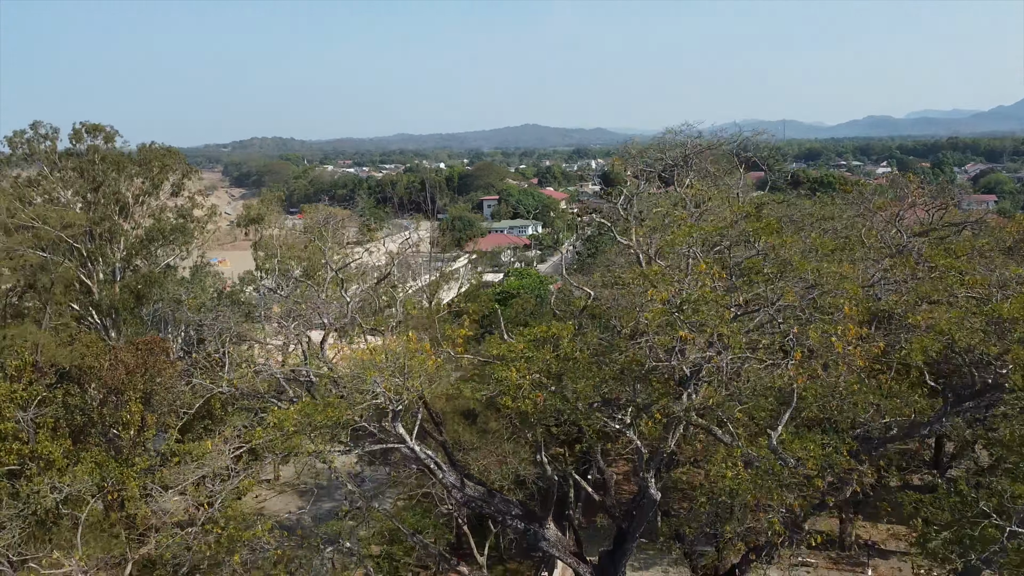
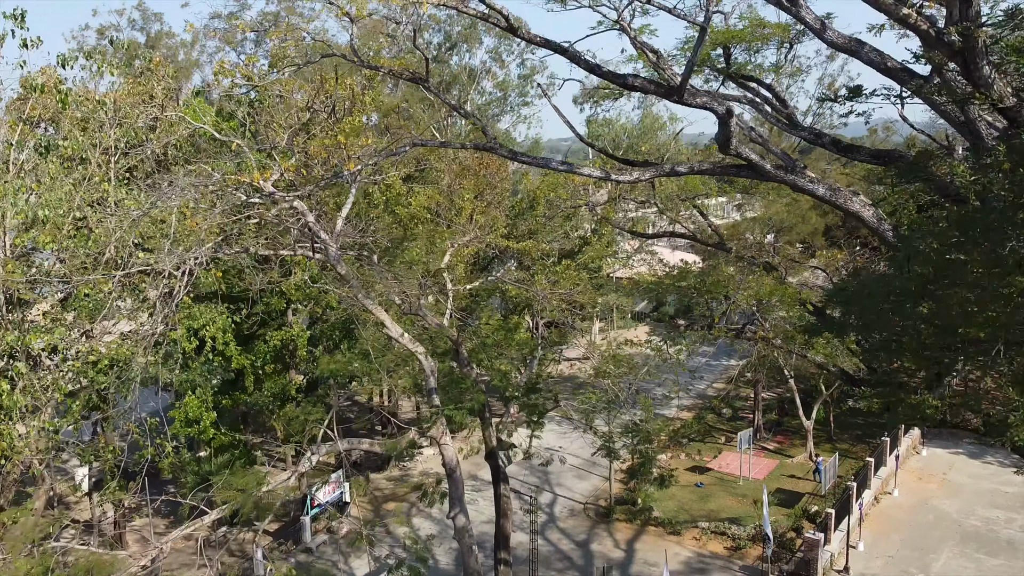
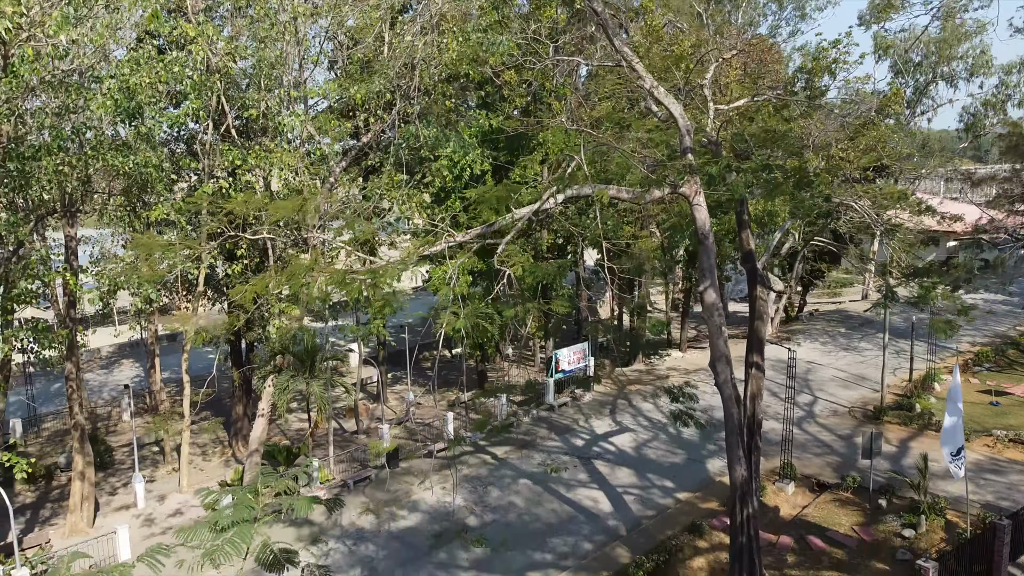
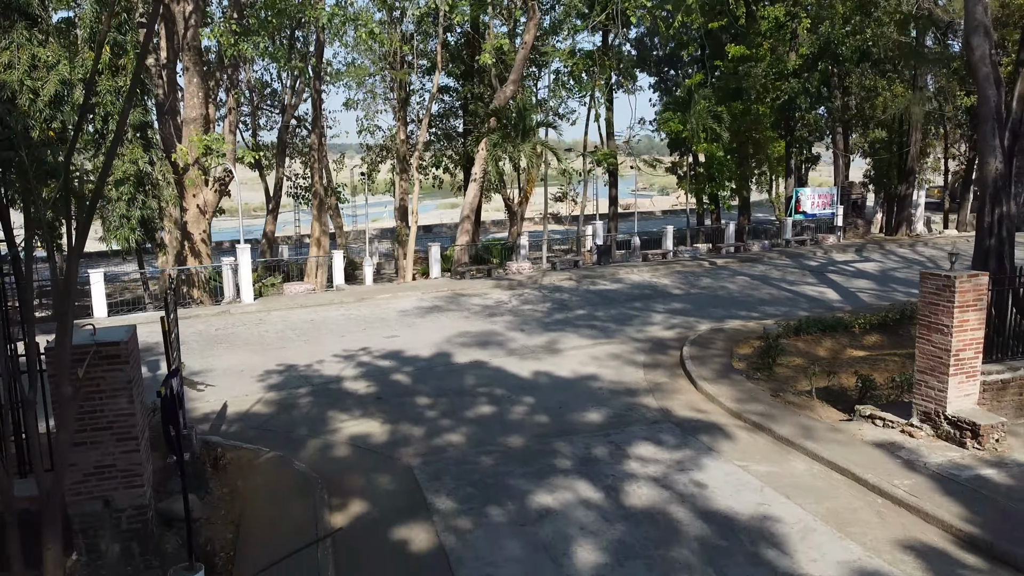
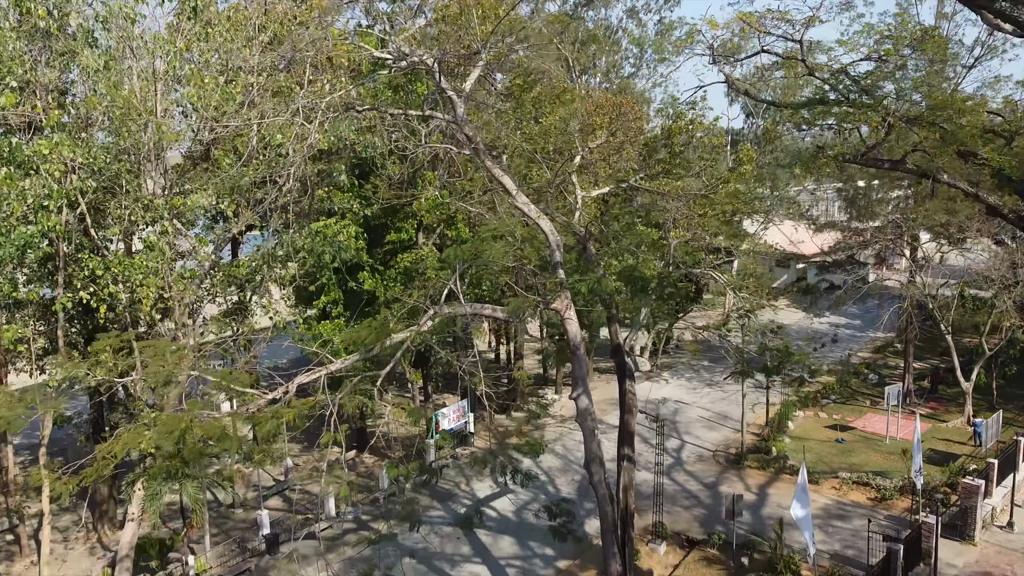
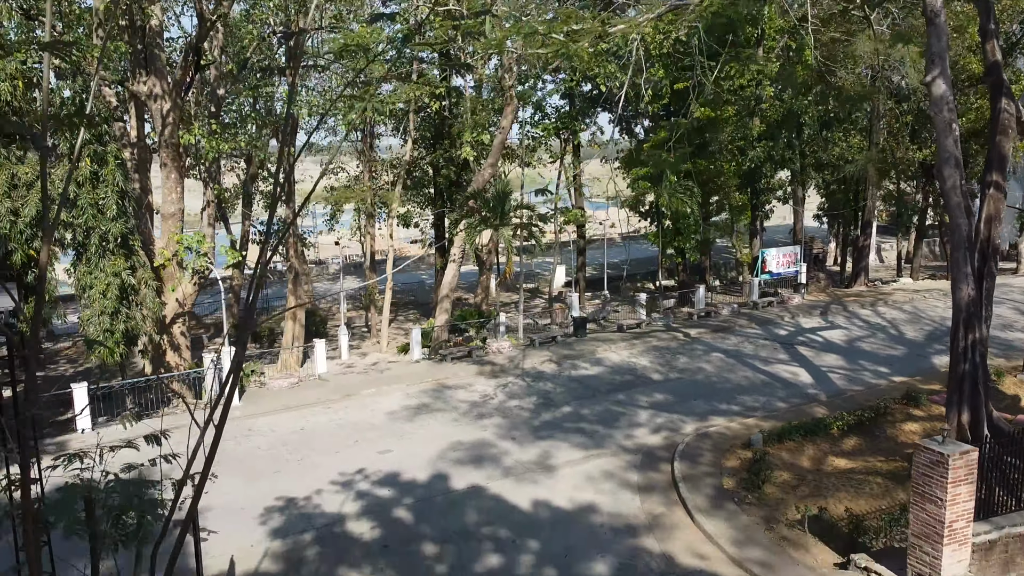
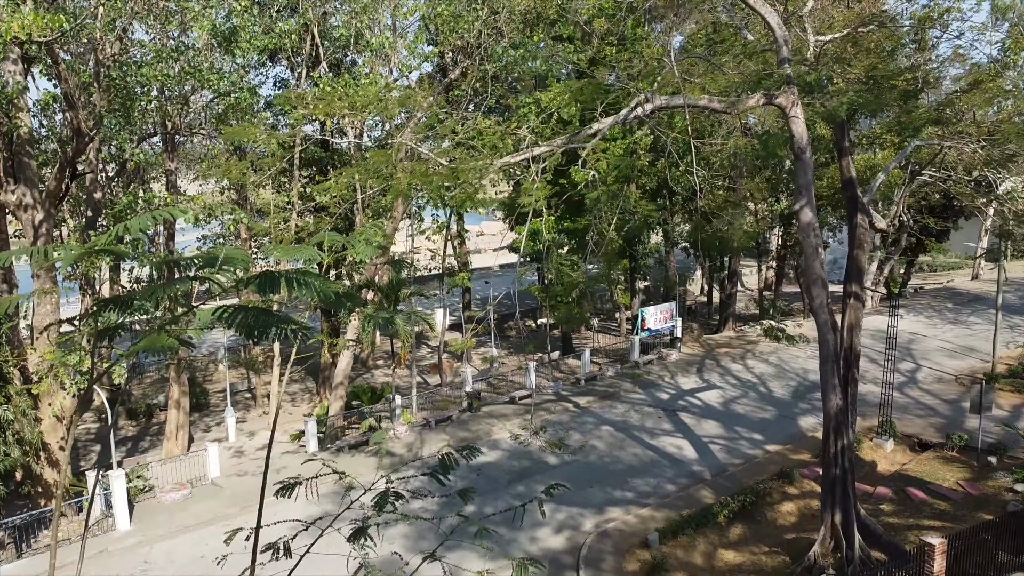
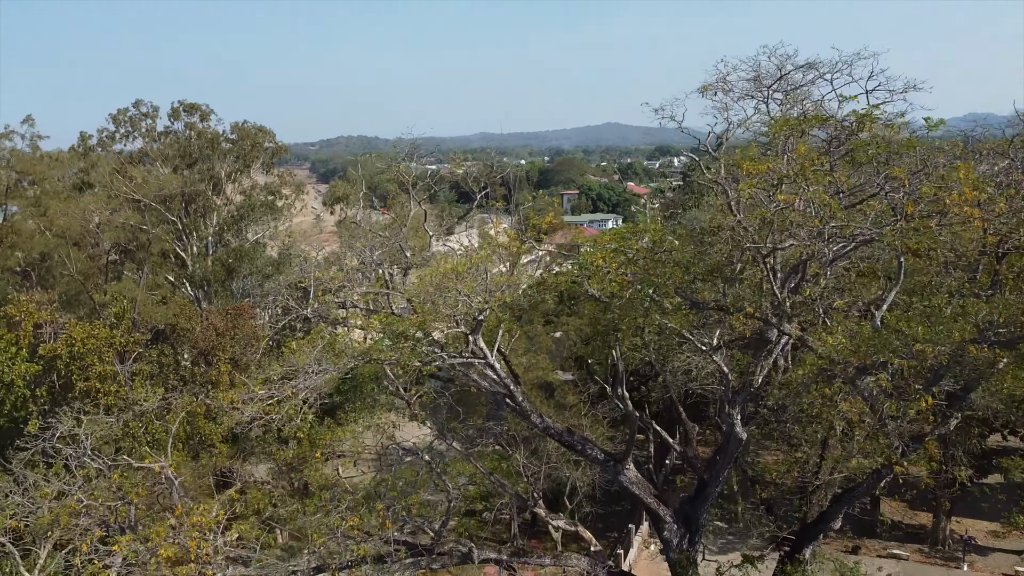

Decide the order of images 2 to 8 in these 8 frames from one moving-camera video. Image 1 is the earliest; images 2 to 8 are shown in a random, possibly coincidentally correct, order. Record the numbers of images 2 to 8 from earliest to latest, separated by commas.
8, 2, 5, 3, 7, 6, 4
